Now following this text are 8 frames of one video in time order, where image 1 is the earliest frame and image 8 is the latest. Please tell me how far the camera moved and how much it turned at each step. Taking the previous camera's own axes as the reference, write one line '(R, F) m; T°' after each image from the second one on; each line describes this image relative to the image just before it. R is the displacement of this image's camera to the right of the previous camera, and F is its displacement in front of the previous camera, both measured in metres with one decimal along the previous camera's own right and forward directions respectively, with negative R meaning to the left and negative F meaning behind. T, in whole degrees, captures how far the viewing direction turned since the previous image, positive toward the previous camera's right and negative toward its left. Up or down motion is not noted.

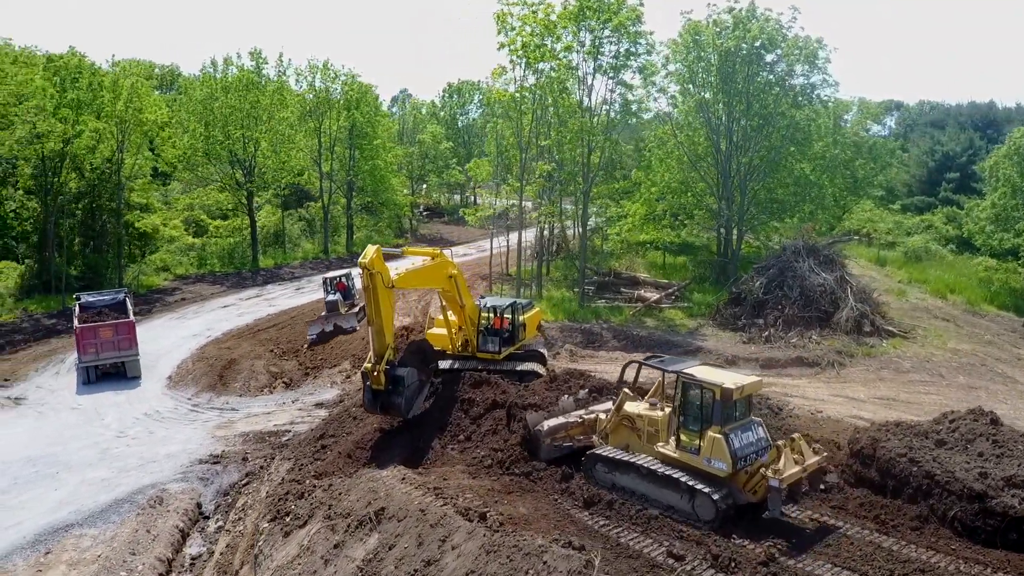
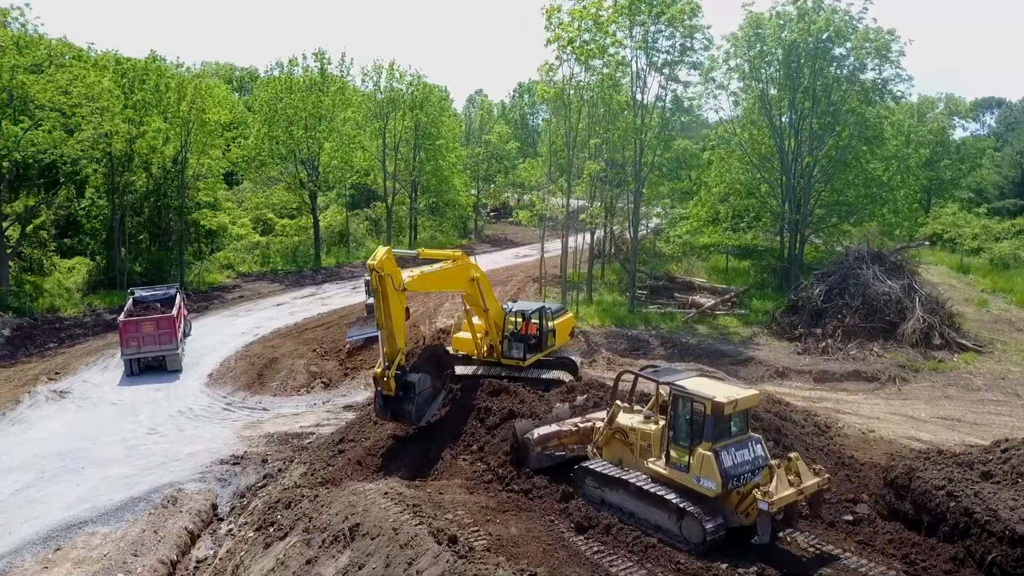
(+1.0, +0.7) m; -6°
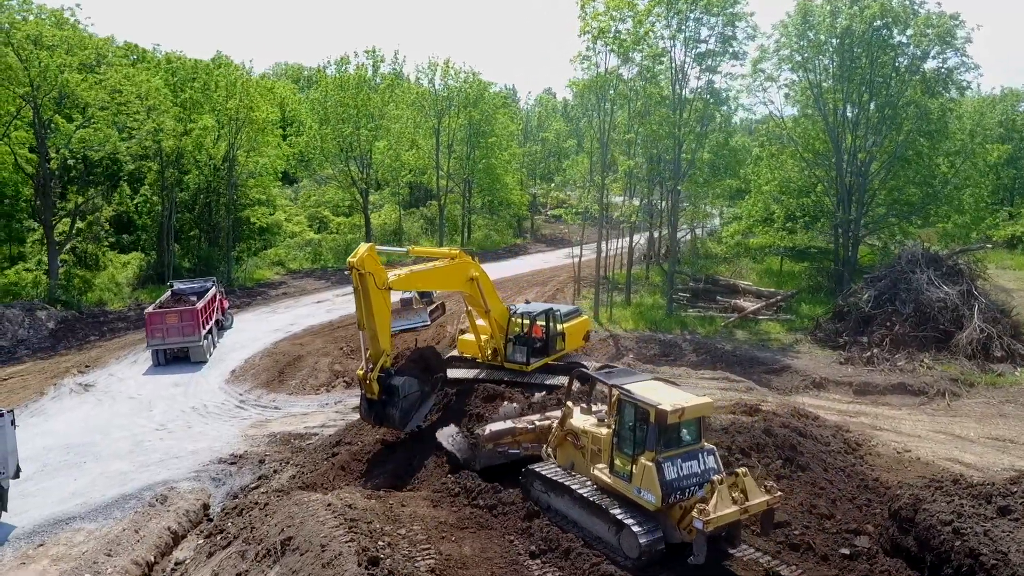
(+1.3, +0.8) m; -5°
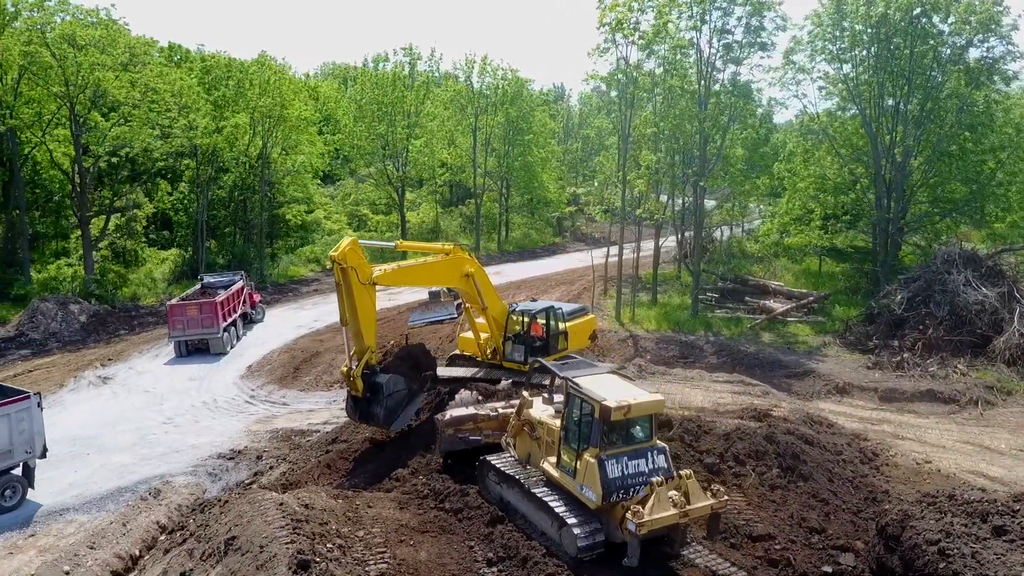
(+1.0, +0.4) m; -4°
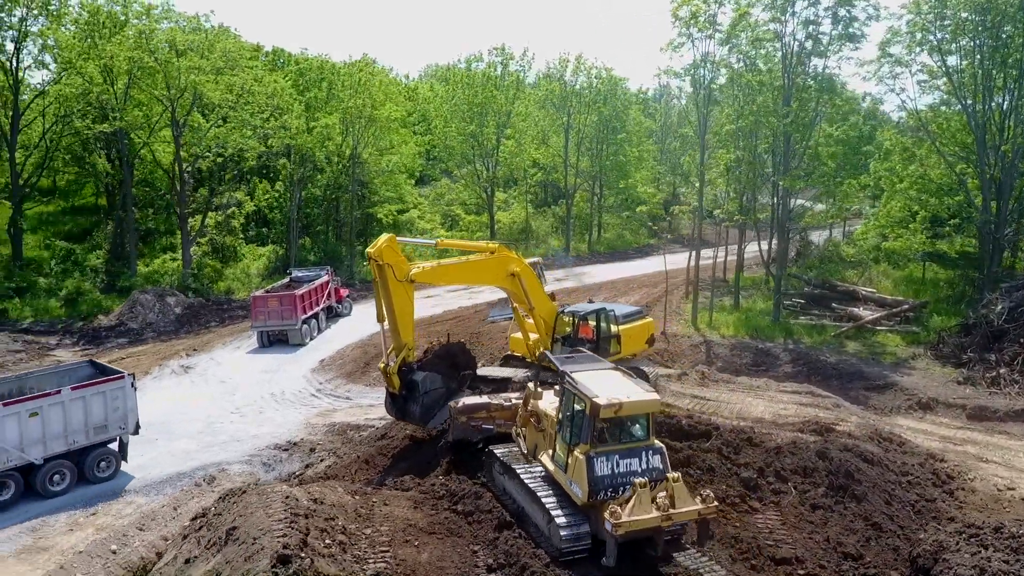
(+1.0, +0.3) m; -8°
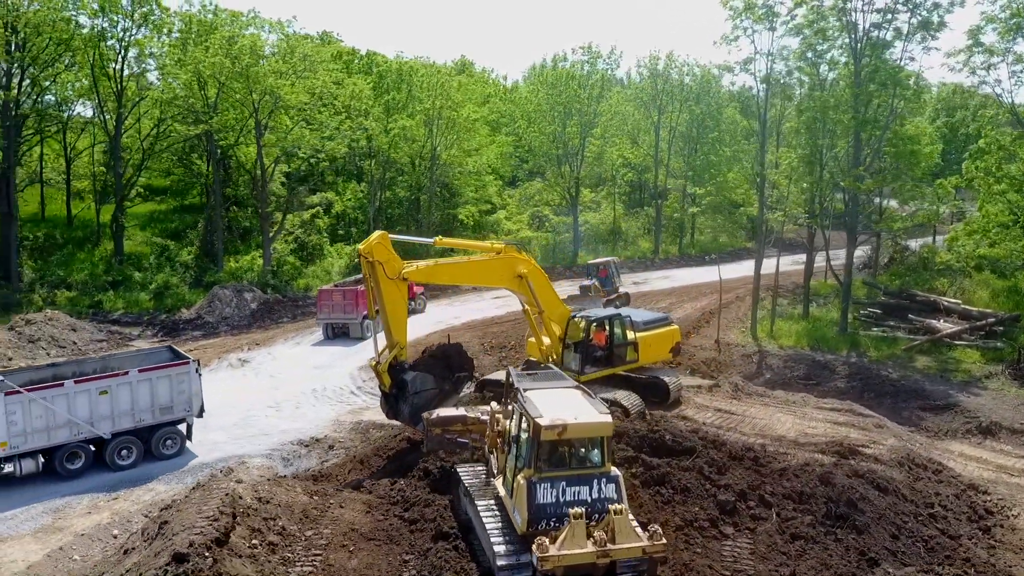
(+1.8, +0.5) m; -8°
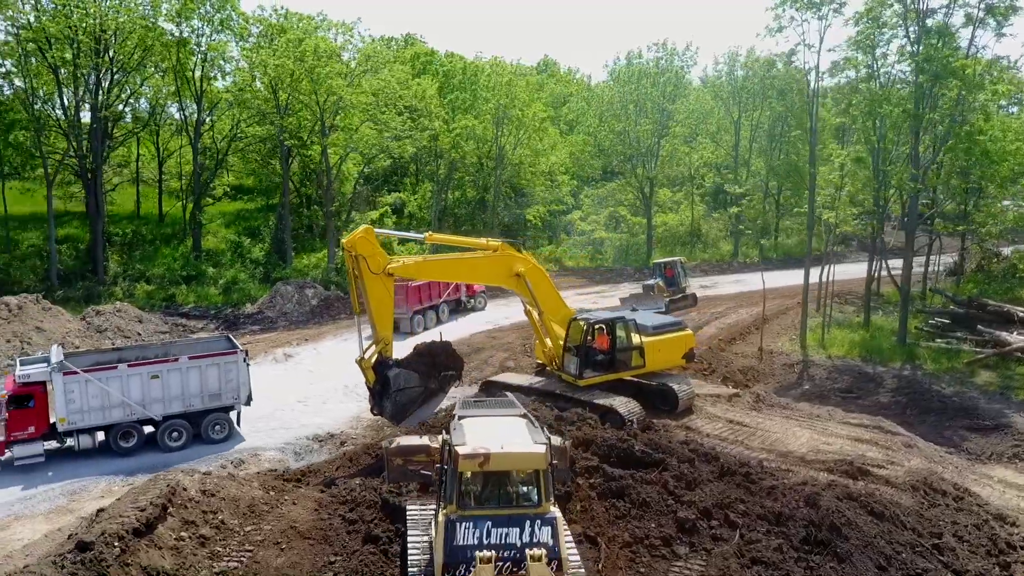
(+1.7, +0.5) m; -7°
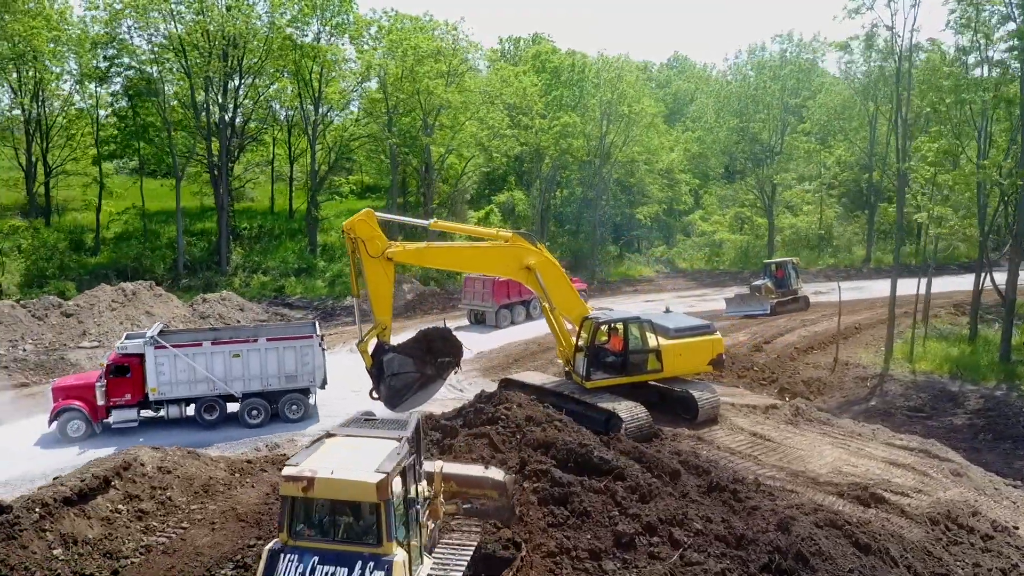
(+2.3, +0.6) m; -11°
